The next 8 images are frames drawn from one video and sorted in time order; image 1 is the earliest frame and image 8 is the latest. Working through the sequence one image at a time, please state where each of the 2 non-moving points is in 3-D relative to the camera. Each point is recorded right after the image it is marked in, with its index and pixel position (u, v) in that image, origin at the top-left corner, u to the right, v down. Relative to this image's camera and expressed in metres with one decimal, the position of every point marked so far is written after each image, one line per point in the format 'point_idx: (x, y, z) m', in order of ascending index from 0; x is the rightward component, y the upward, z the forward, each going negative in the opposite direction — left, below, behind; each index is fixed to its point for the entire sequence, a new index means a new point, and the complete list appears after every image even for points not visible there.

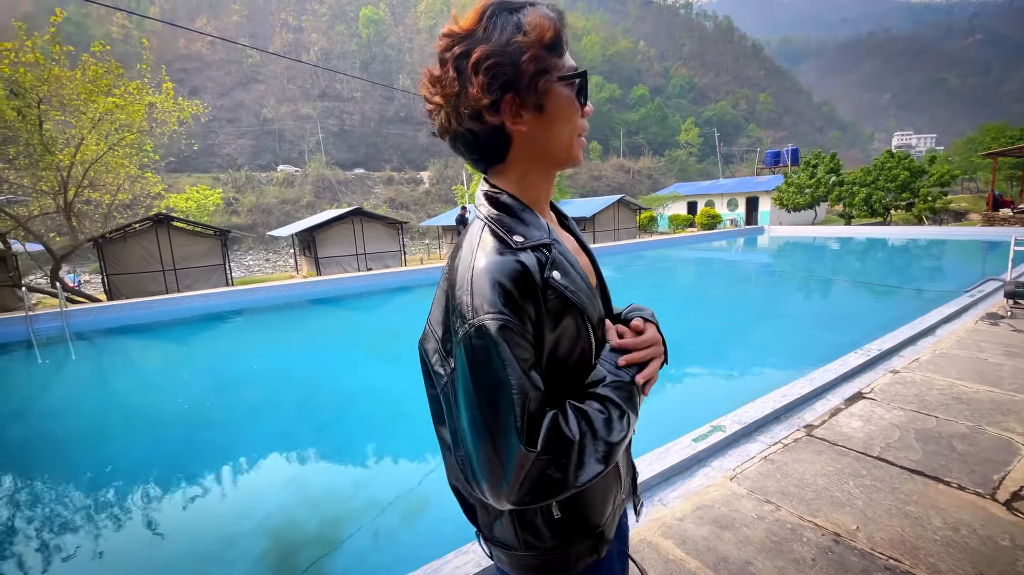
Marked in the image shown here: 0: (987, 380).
0: (+2.8, -0.5, +2.8) m
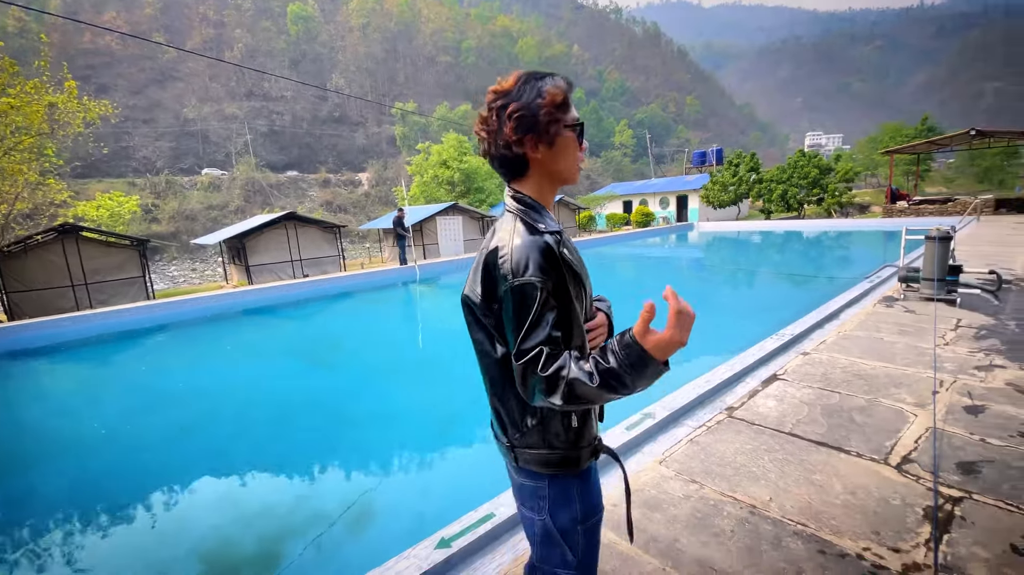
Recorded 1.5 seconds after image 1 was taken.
0: (+2.4, -0.5, +3.1) m
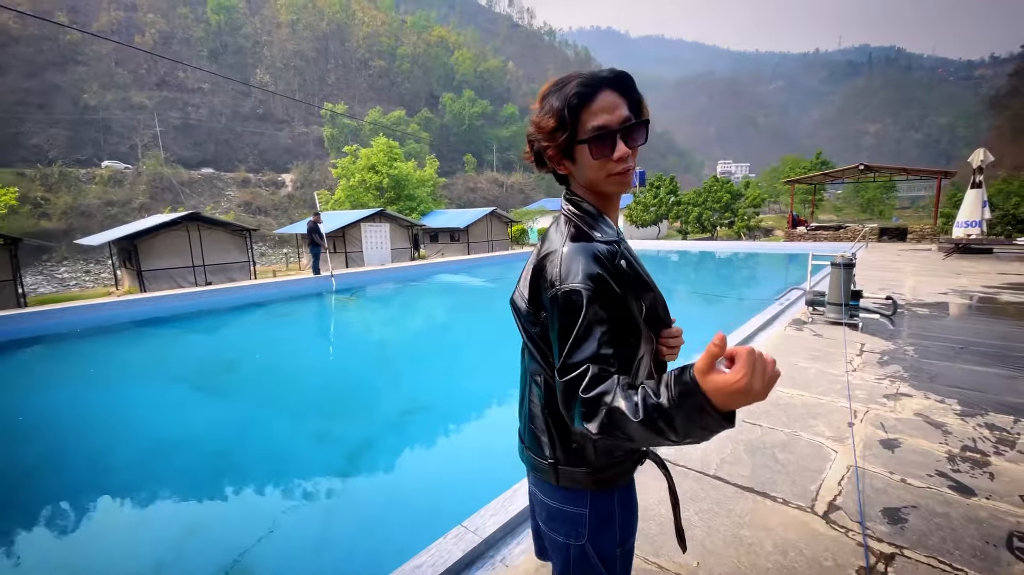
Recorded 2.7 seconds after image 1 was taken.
0: (+1.8, -0.6, +3.1) m
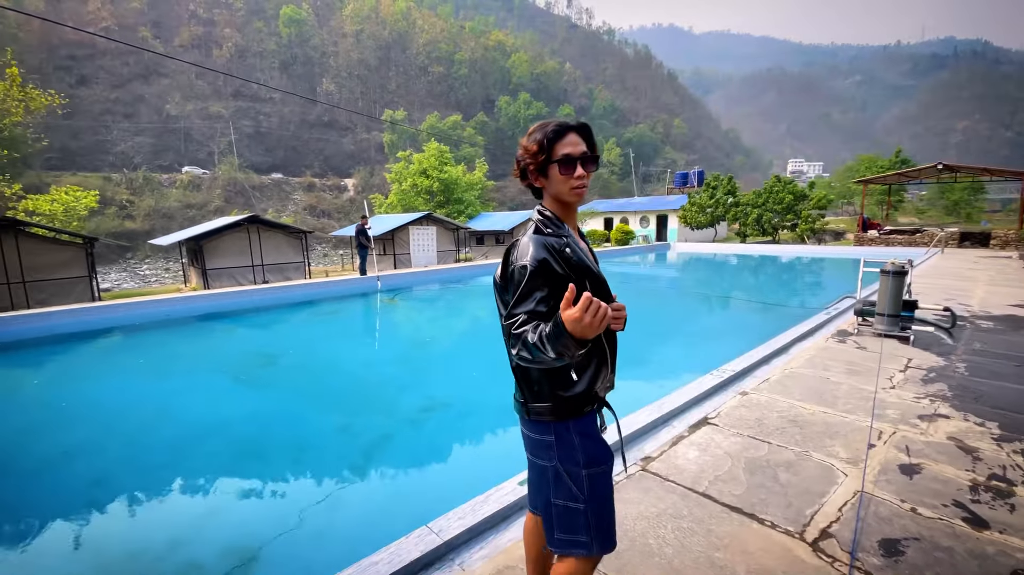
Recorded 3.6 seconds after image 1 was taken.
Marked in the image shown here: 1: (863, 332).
0: (+1.9, -0.7, +2.9) m
1: (+3.3, -0.4, +4.5) m
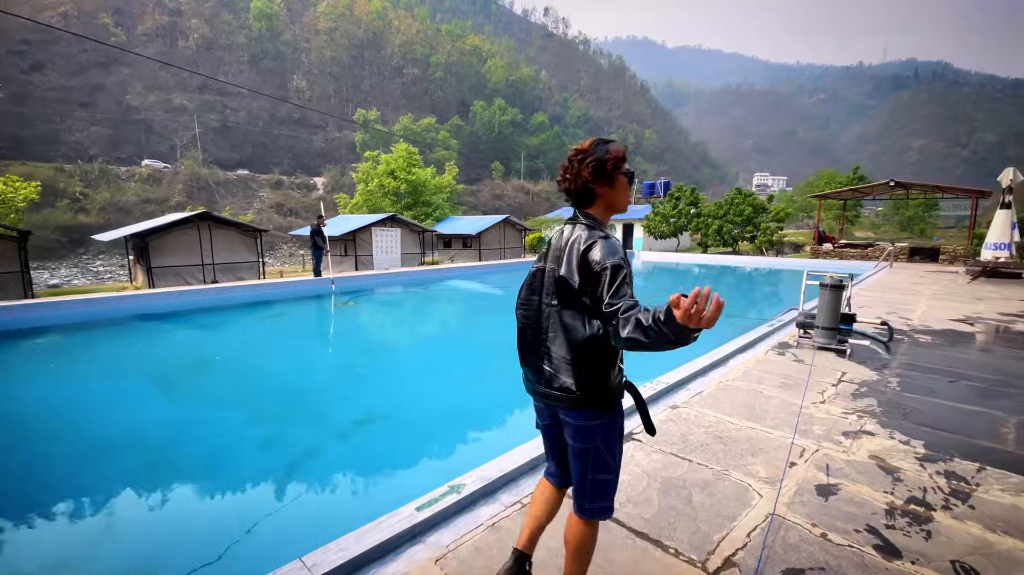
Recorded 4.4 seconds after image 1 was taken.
0: (+1.4, -0.8, +2.9) m
1: (+2.7, -0.5, +4.5) m
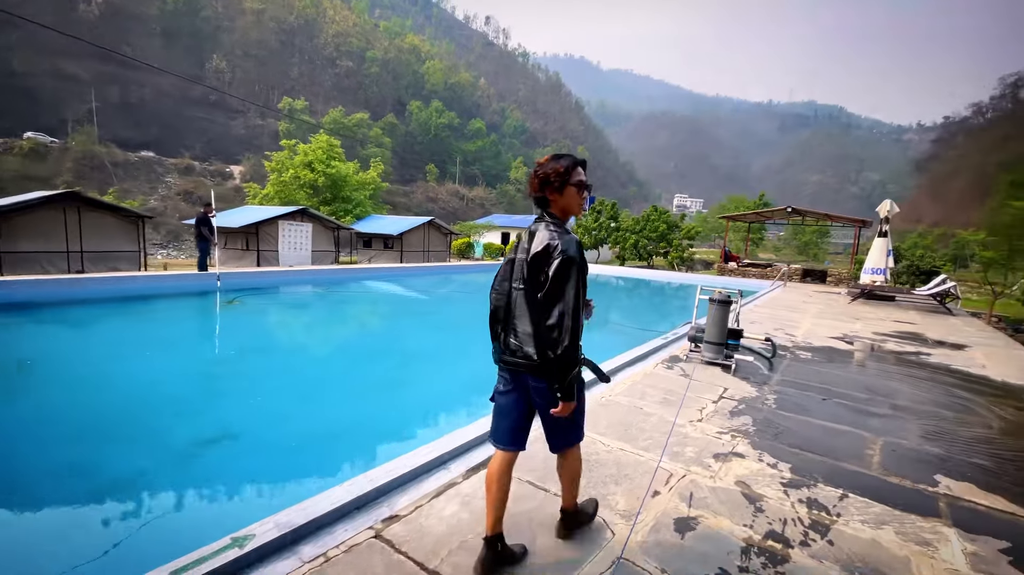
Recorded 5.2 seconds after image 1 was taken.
0: (+0.6, -0.8, +2.7) m
1: (+1.7, -0.7, +4.5) m
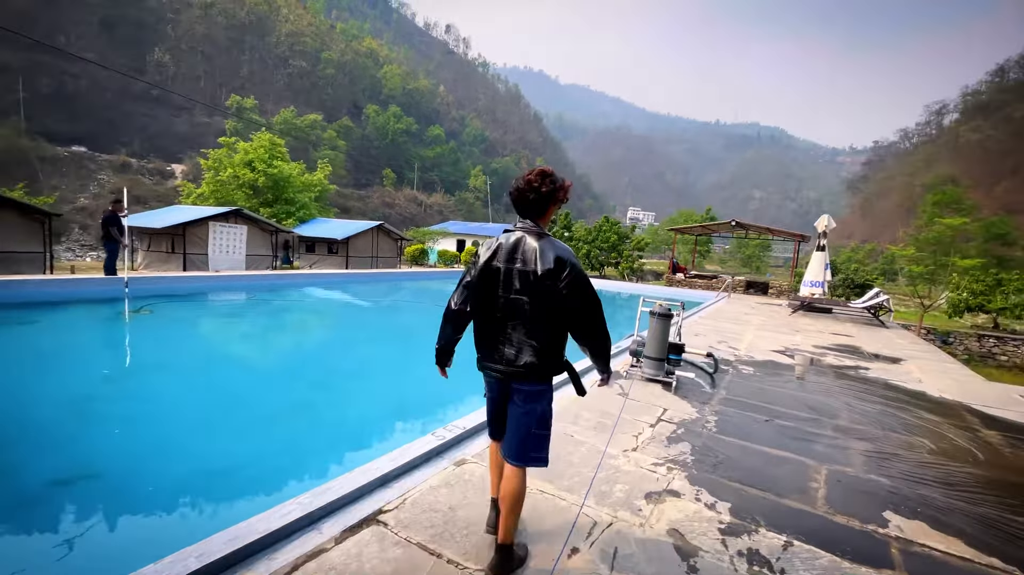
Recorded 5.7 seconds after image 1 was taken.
0: (+0.2, -0.9, +2.3) m
1: (+1.1, -0.8, +4.2) m
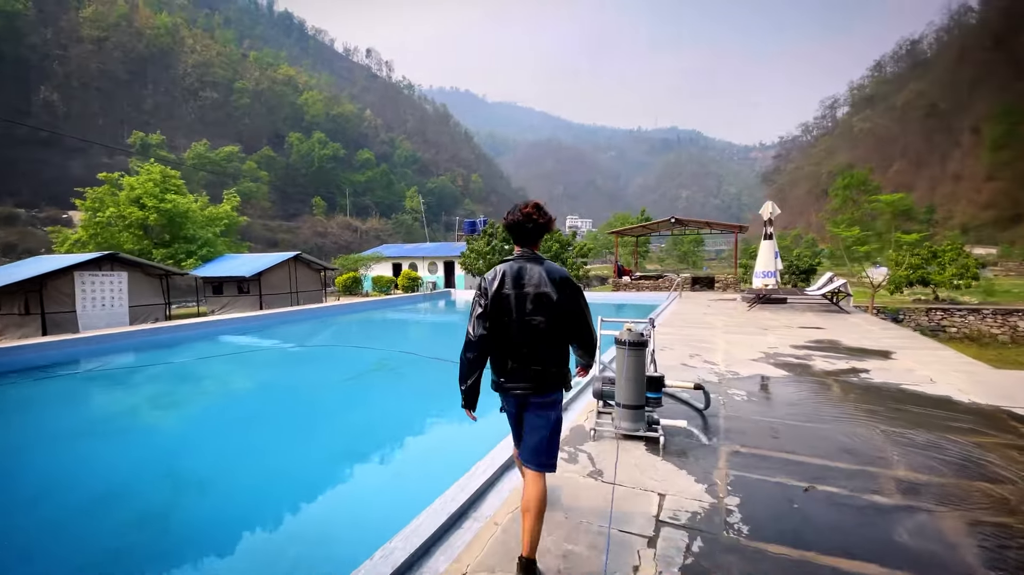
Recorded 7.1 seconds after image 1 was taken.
0: (-0.1, -1.0, +1.0) m
1: (+0.6, -0.9, +3.1) m
